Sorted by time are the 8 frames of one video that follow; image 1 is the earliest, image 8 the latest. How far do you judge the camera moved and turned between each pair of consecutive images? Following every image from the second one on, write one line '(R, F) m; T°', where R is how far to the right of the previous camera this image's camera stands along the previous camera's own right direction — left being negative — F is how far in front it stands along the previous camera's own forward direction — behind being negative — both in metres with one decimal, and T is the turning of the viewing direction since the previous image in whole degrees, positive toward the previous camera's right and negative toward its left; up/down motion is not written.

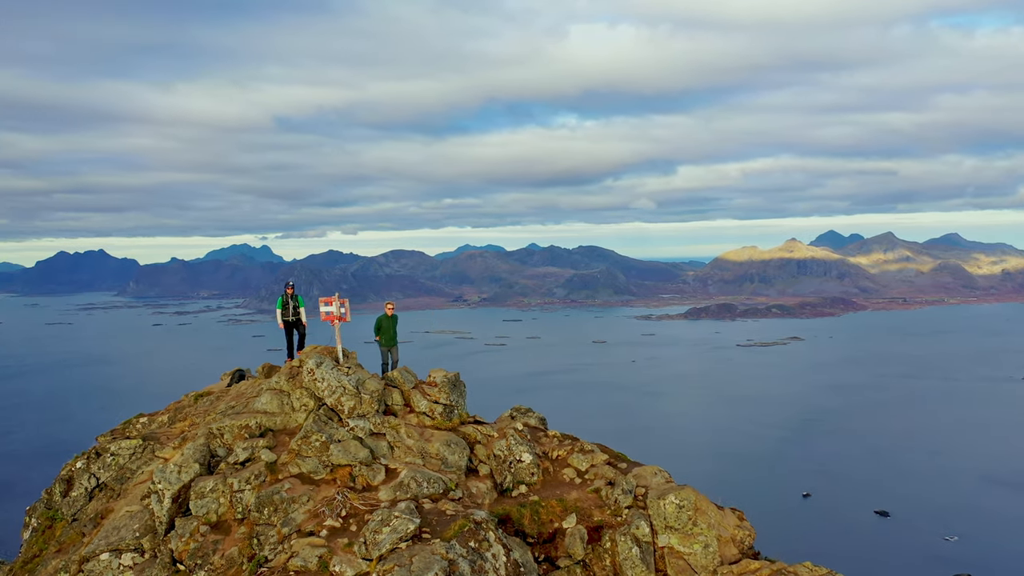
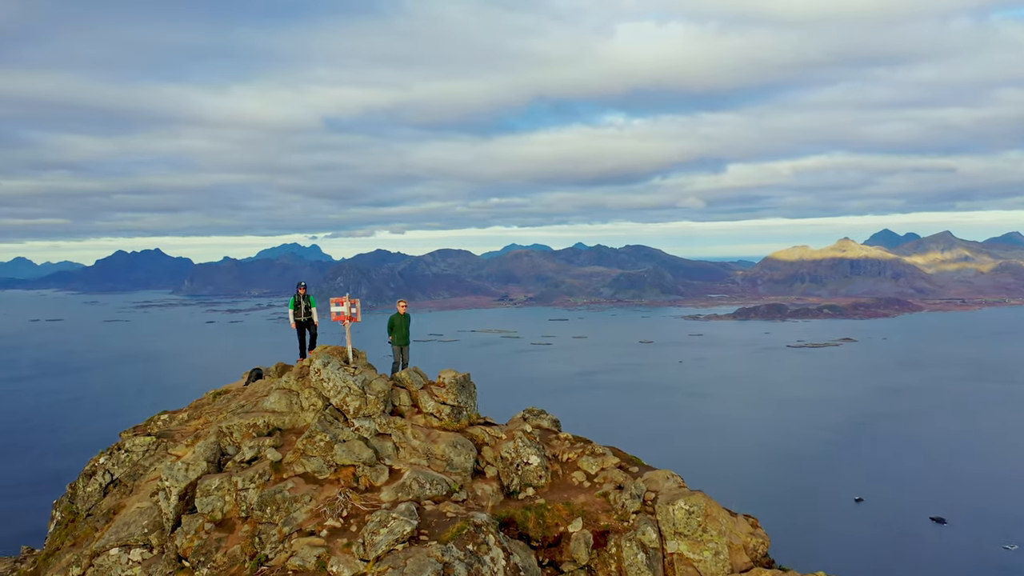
(+0.9, +0.2) m; -3°
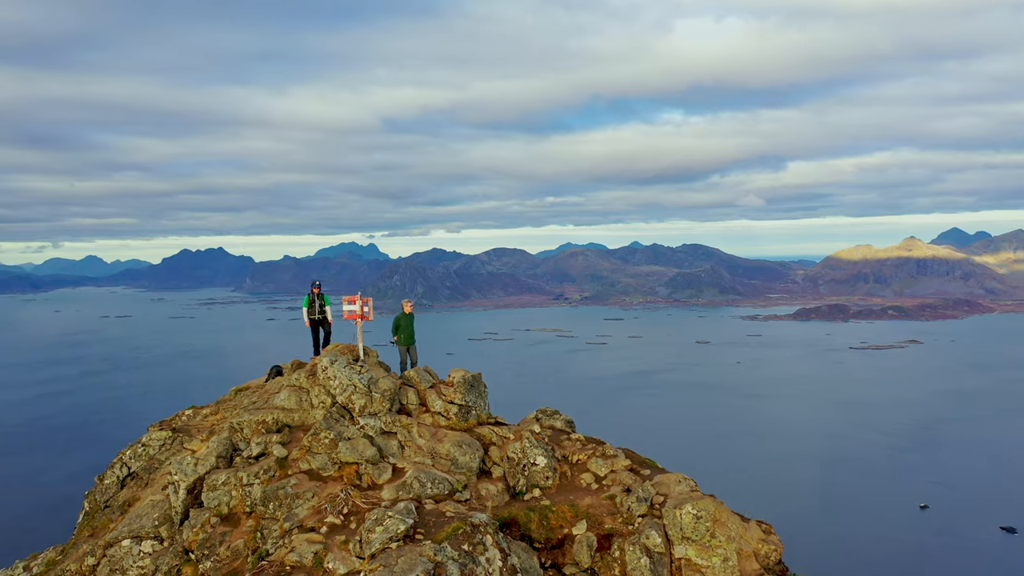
(+1.1, +0.2) m; -4°
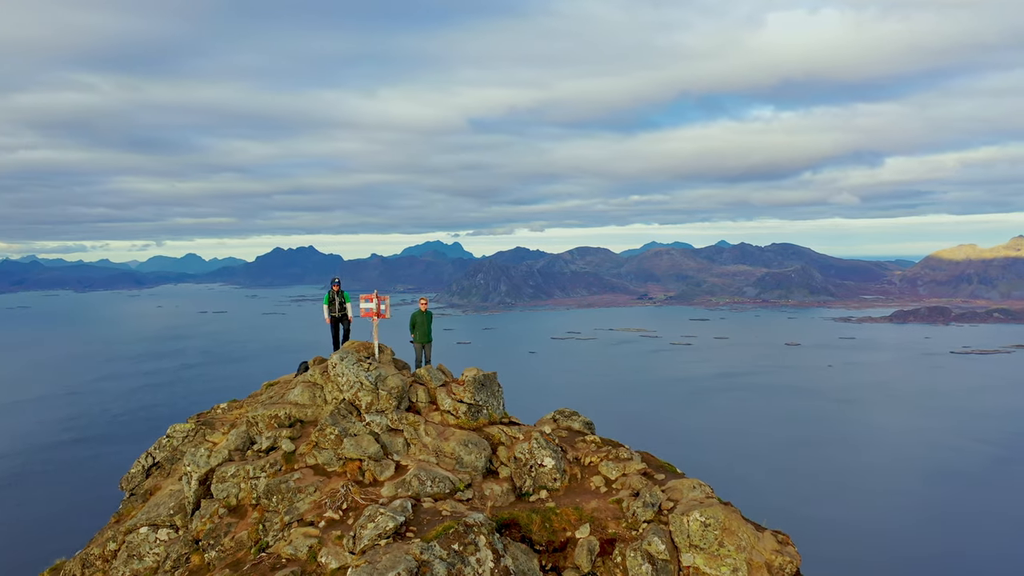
(+1.8, +0.3) m; -6°
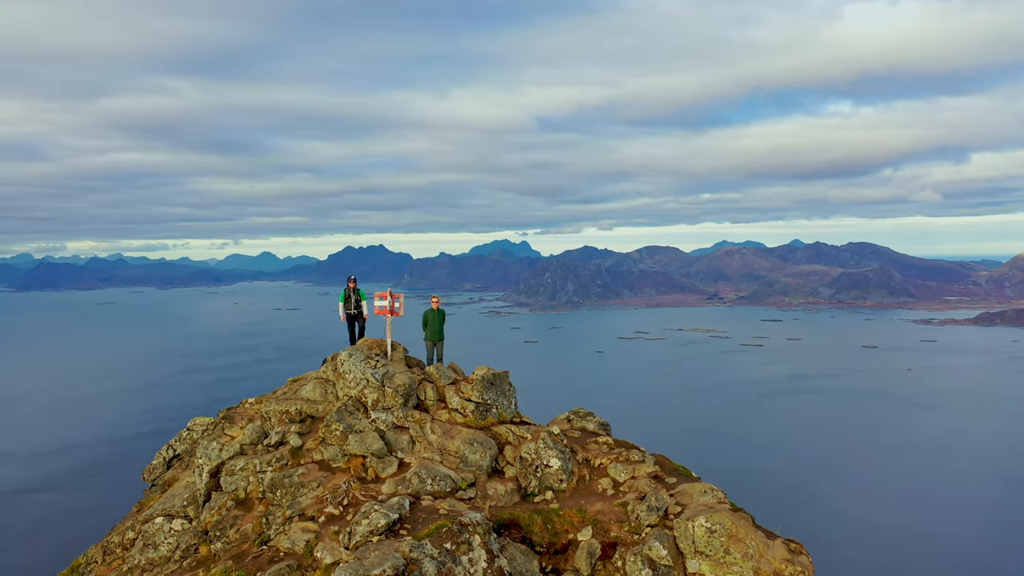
(+1.4, +0.2) m; -5°
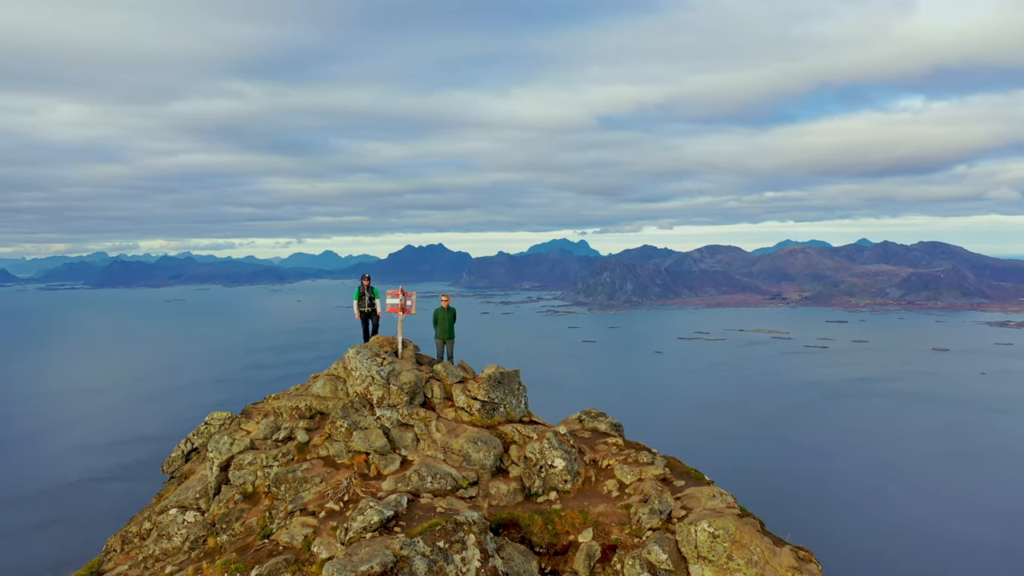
(+1.2, +0.2) m; -4°
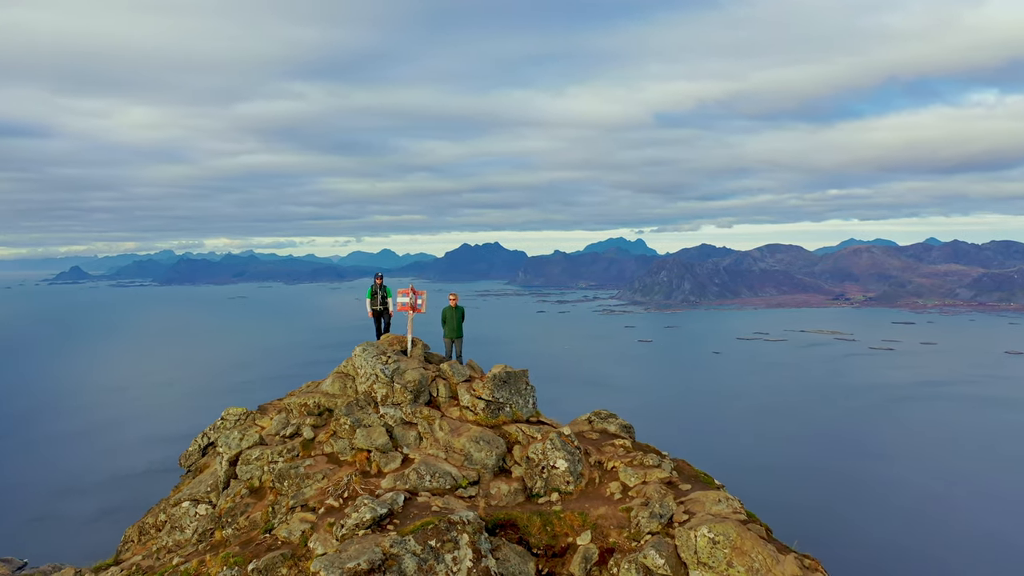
(+1.2, +0.1) m; -4°
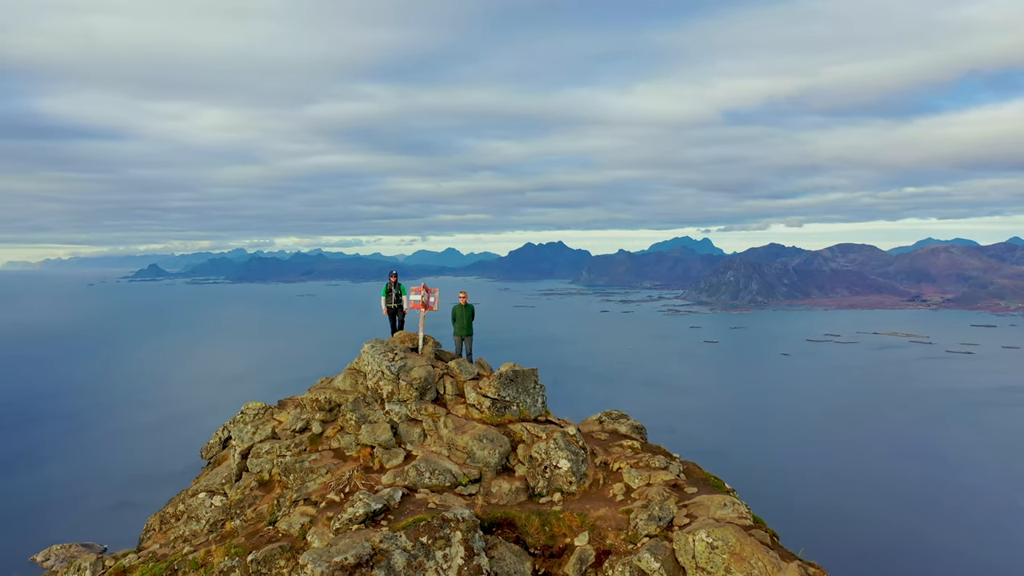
(+1.4, +0.1) m; -4°
